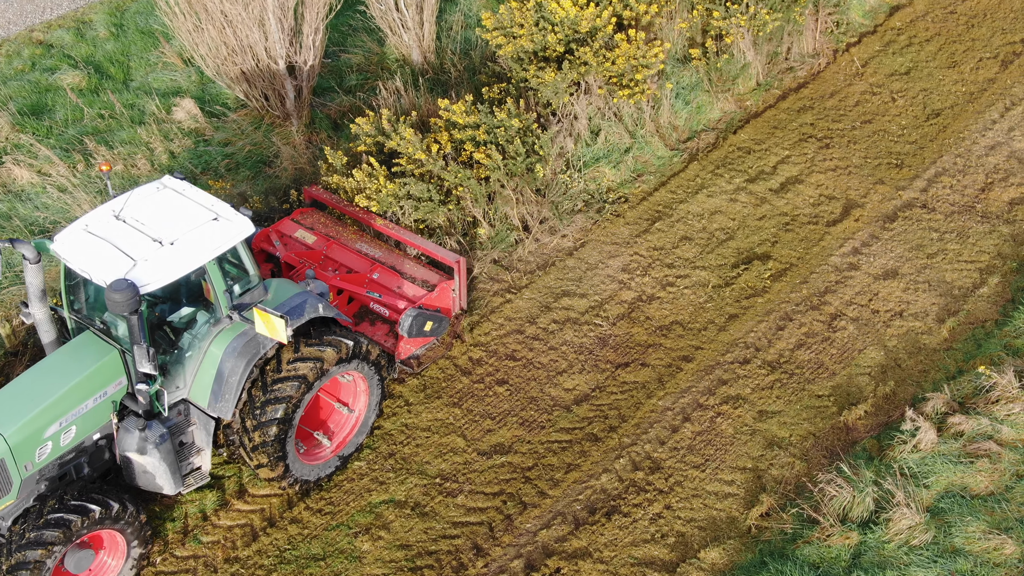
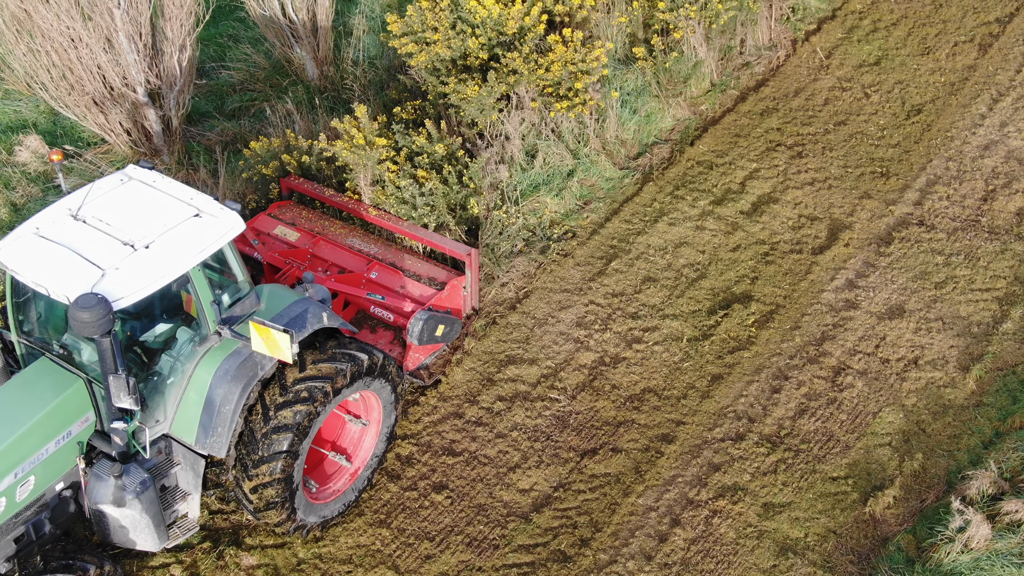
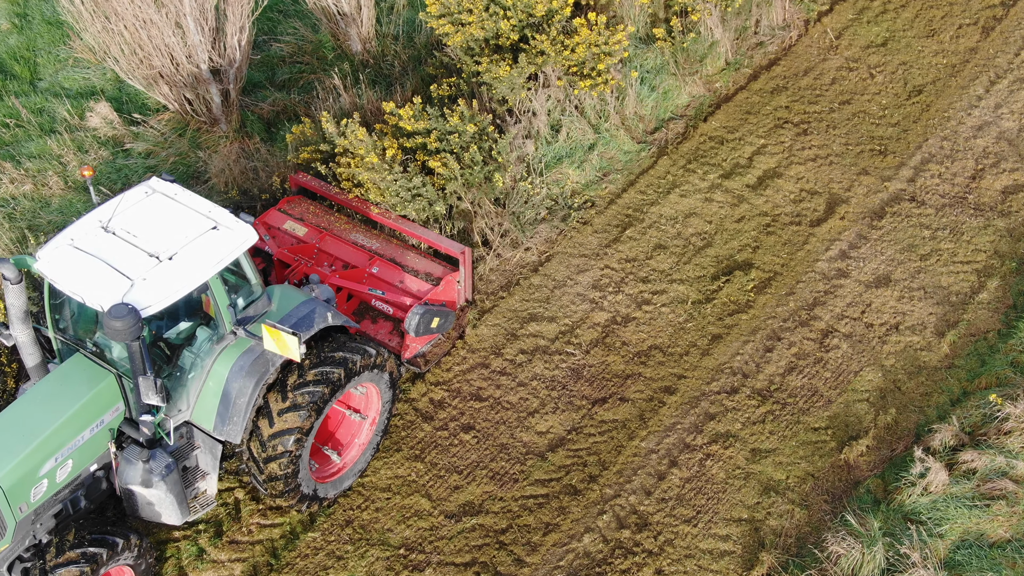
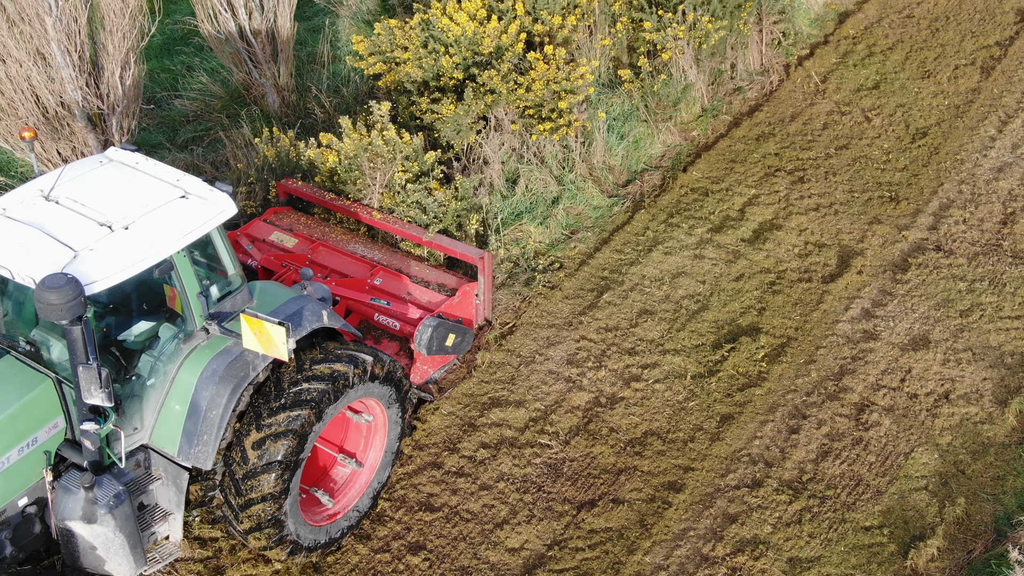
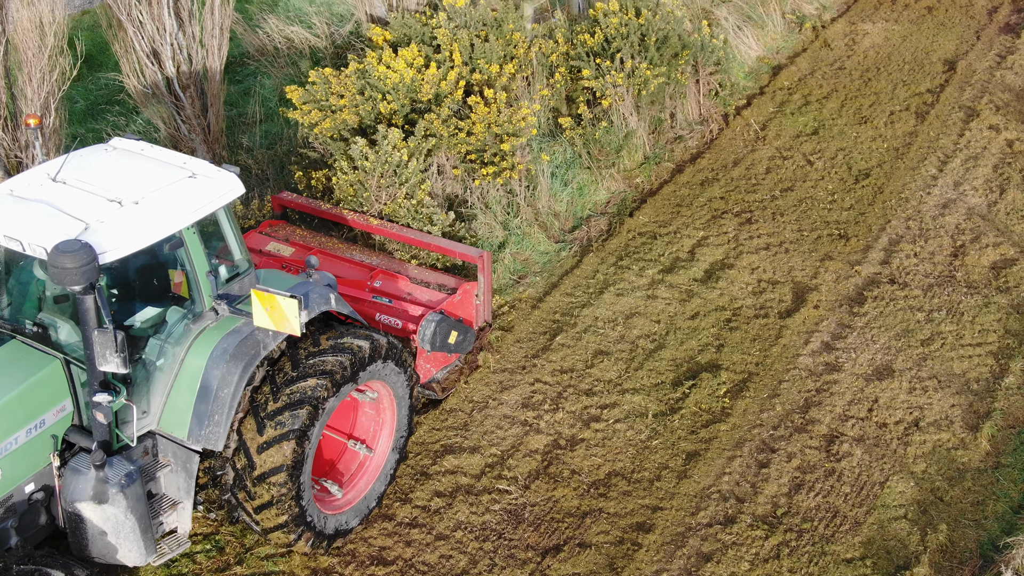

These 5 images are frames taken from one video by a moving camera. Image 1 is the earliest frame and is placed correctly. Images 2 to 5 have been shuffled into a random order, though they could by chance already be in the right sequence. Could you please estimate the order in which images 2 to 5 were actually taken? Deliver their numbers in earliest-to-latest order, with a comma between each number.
3, 2, 4, 5
